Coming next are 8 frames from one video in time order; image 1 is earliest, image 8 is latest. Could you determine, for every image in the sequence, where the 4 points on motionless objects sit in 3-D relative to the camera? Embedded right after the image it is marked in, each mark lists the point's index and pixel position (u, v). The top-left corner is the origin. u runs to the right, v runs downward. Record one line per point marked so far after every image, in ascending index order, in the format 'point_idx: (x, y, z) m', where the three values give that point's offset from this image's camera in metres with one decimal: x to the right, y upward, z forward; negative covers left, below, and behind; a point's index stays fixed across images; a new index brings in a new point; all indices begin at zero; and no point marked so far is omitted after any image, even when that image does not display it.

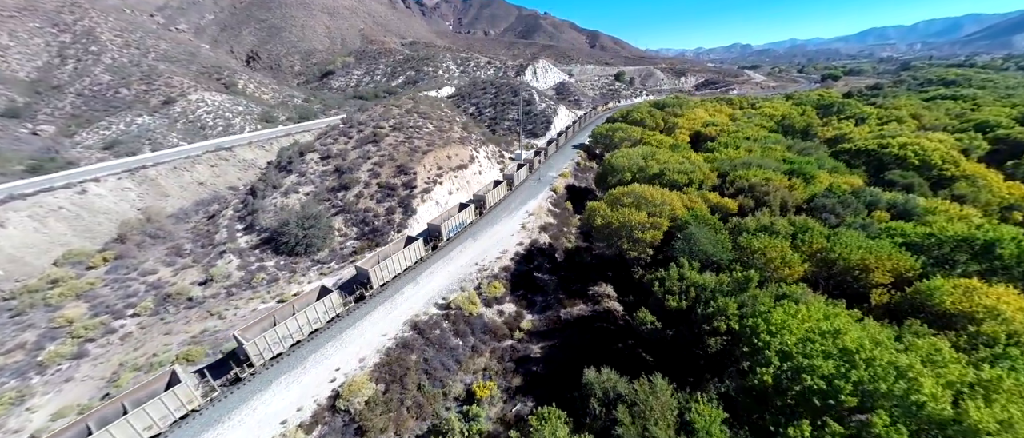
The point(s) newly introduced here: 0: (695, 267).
0: (+9.1, -2.4, +16.2) m
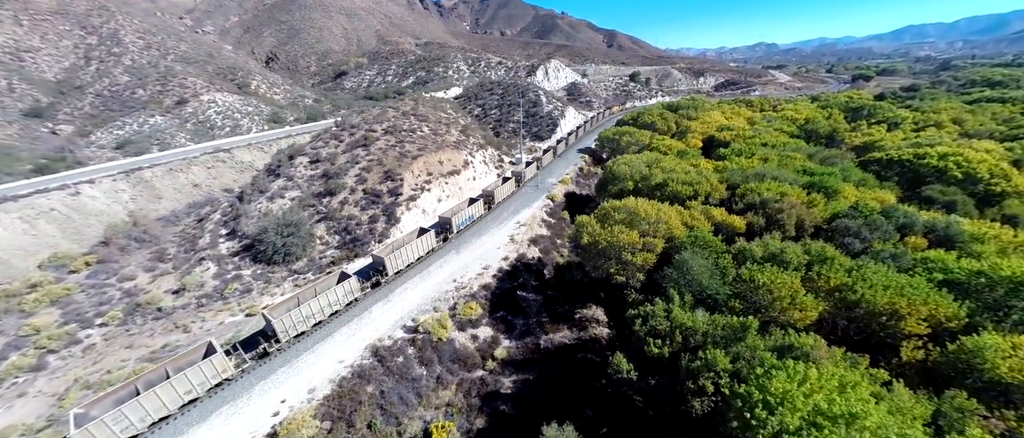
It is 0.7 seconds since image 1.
0: (+7.4, -3.6, +13.8) m
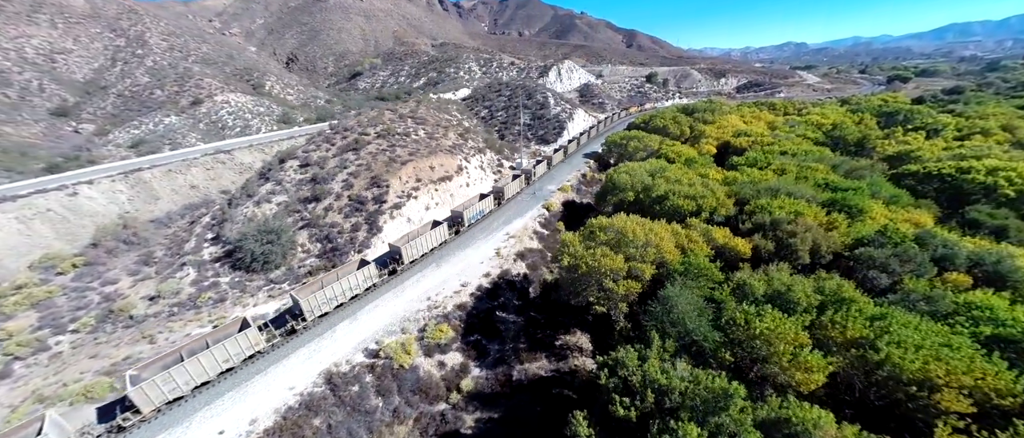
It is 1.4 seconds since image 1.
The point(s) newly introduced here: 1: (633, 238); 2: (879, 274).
0: (+5.5, -4.7, +11.7) m
1: (+6.5, -1.0, +17.2) m
2: (+16.7, -2.5, +14.8) m
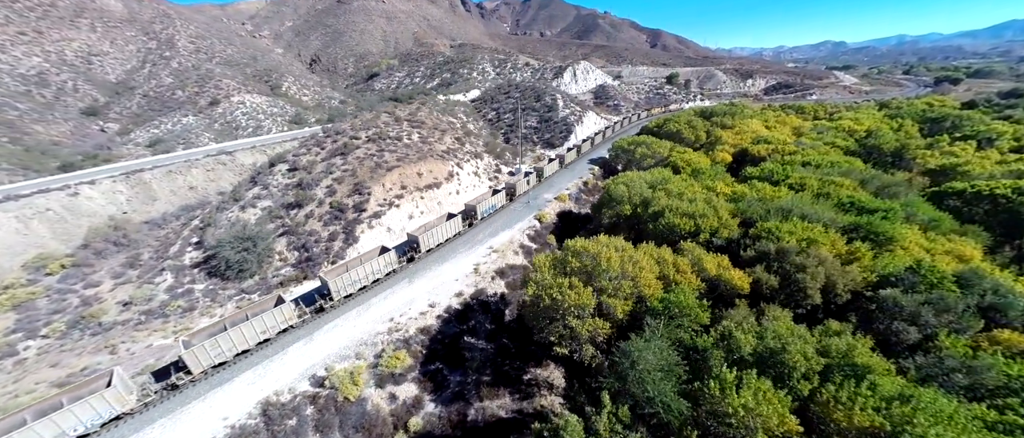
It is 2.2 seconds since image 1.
0: (+3.1, -5.8, +9.5) m
1: (+4.5, -2.2, +15.0) m
2: (+14.5, -3.9, +12.0) m
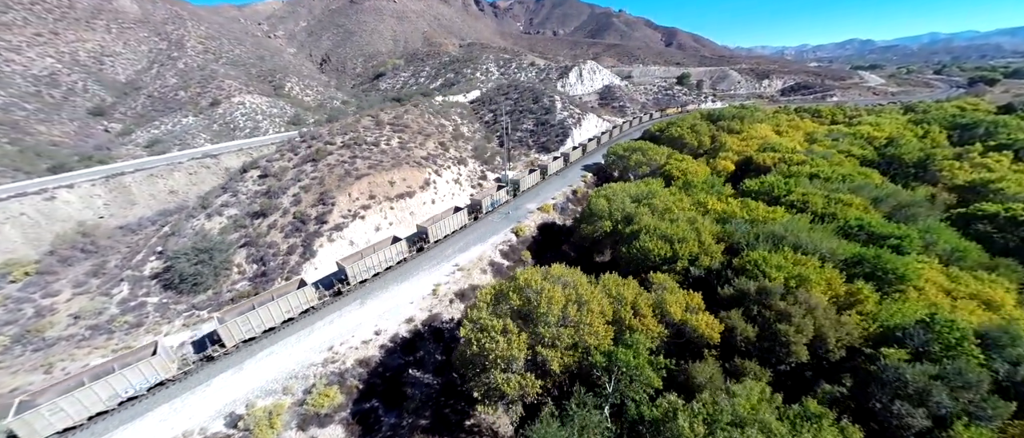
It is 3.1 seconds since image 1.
0: (+0.1, -7.1, +7.4) m
1: (+1.6, -3.4, +12.7) m
2: (+11.5, -5.3, +9.4) m
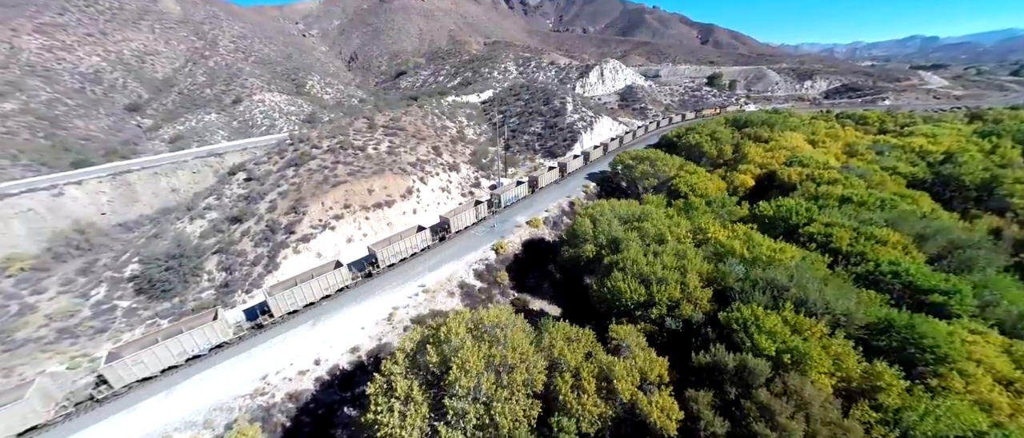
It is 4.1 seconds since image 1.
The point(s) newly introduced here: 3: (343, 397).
0: (-3.3, -8.4, +5.2) m
1: (-1.2, -4.9, +10.4) m
2: (+8.3, -7.1, +6.4) m
3: (-8.4, -9.0, +16.4) m
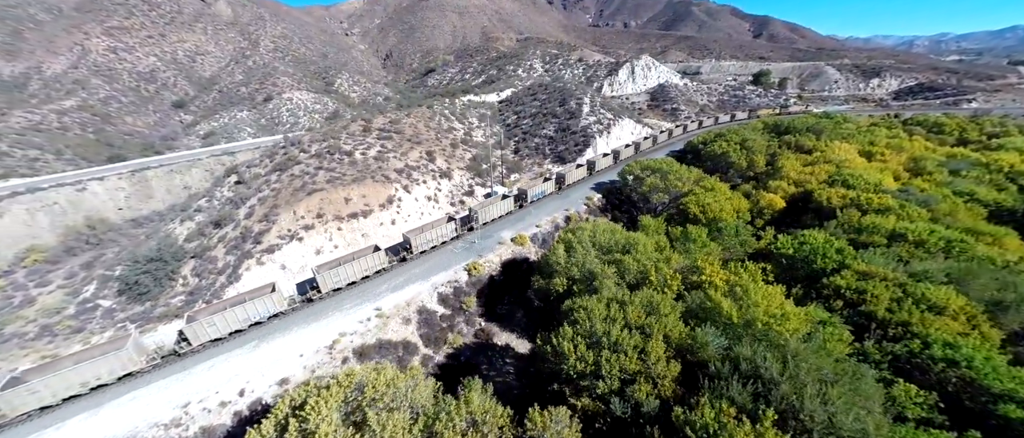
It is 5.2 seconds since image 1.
0: (-7.5, -9.8, +3.2) m
1: (-4.7, -6.3, +8.2) m
2: (+4.3, -8.9, +3.3) m
3: (-11.4, -10.0, +14.9) m
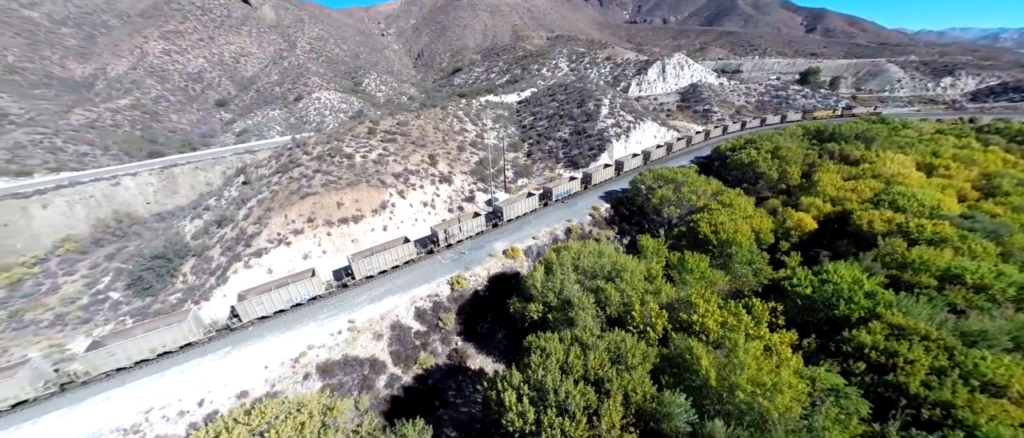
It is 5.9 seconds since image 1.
0: (-10.4, -10.4, +2.5) m
1: (-7.1, -7.0, +7.2) m
2: (+1.3, -10.0, +1.5) m
3: (-13.3, -10.5, +14.5) m
